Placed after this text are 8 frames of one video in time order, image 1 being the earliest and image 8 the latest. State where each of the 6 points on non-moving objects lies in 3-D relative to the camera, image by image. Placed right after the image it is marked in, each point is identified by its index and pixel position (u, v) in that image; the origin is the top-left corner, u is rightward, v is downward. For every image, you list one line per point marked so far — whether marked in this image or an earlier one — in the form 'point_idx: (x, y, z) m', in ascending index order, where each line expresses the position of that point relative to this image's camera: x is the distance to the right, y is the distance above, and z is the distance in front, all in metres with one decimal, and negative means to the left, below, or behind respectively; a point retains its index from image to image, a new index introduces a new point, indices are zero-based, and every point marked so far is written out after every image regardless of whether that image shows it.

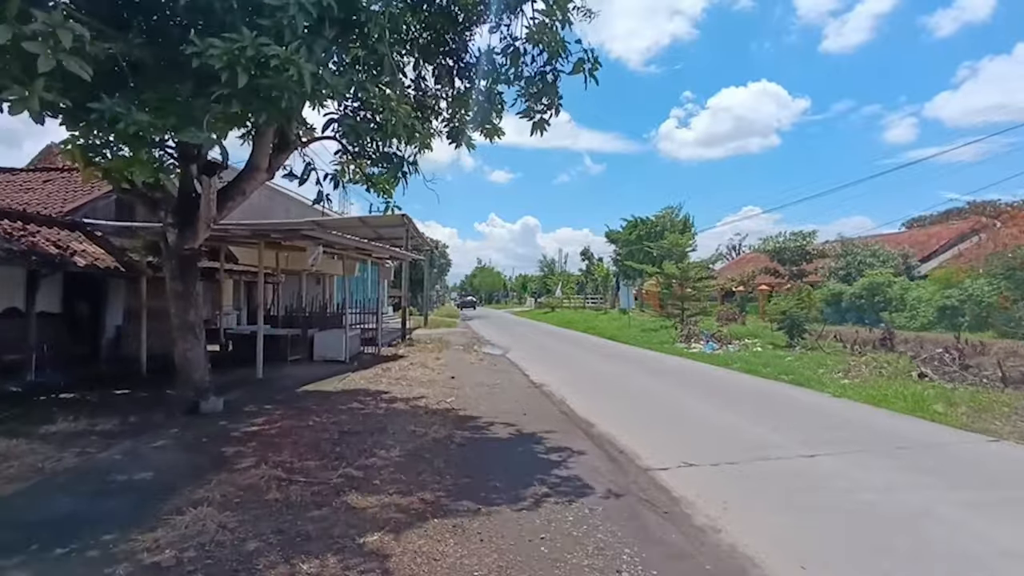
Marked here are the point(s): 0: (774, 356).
0: (+7.4, -1.9, +15.7) m
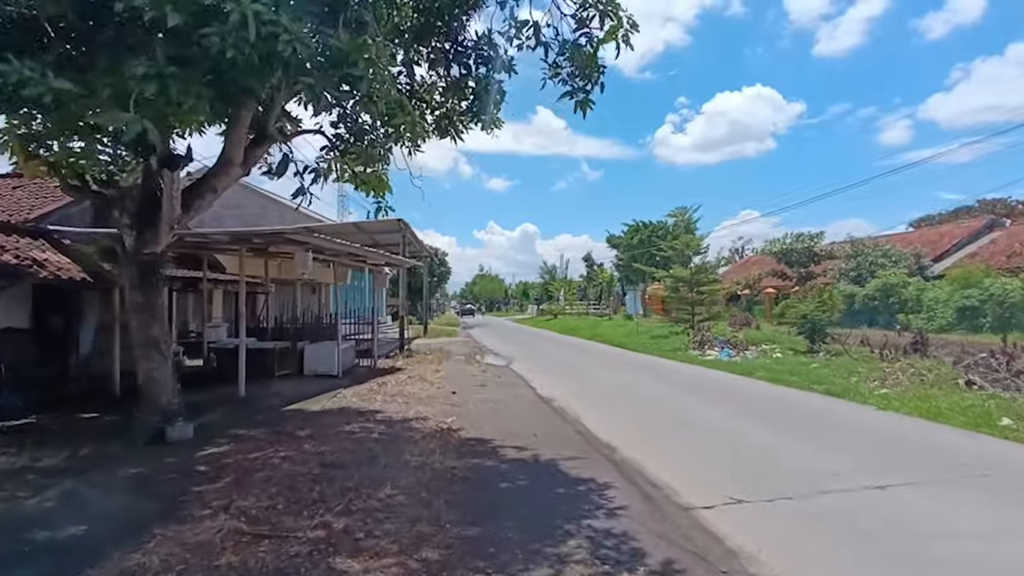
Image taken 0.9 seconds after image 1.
0: (+7.5, -2.0, +14.7) m
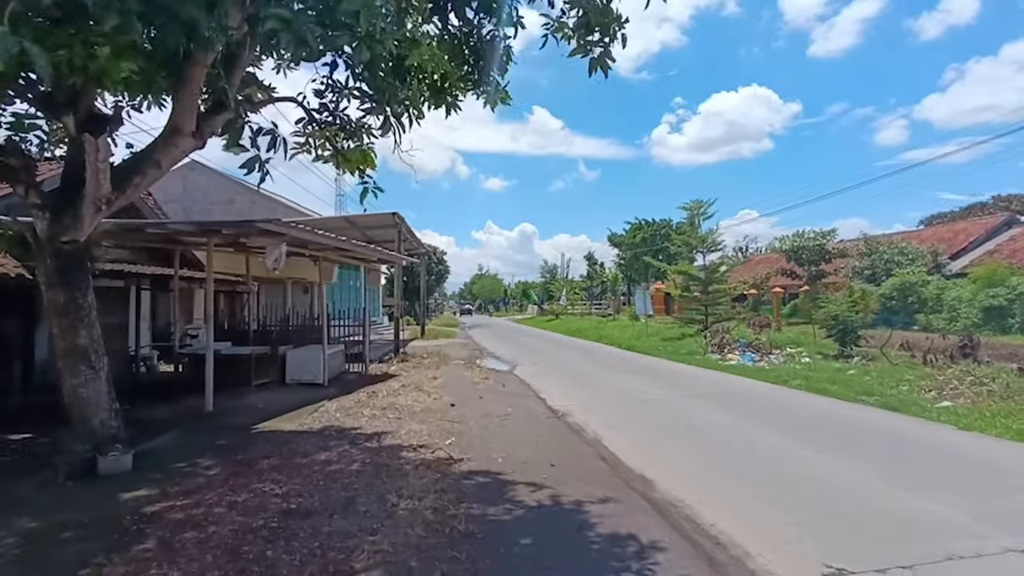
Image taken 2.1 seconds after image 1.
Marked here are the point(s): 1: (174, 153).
0: (+7.6, -1.9, +13.3) m
1: (-3.8, +1.5, +6.3) m
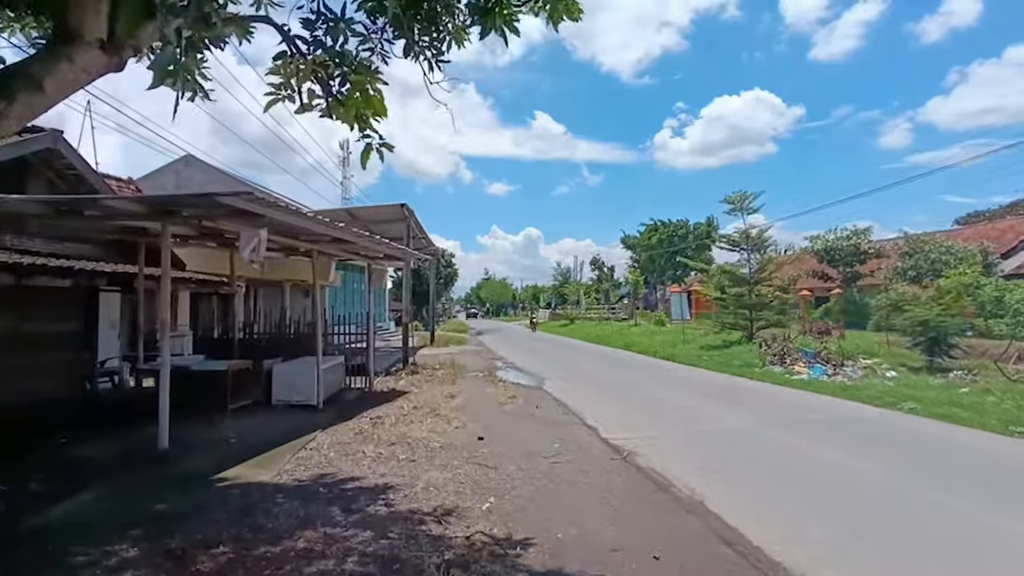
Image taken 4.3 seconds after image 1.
0: (+8.3, -1.9, +10.9) m
1: (-3.2, +1.6, +4.1) m
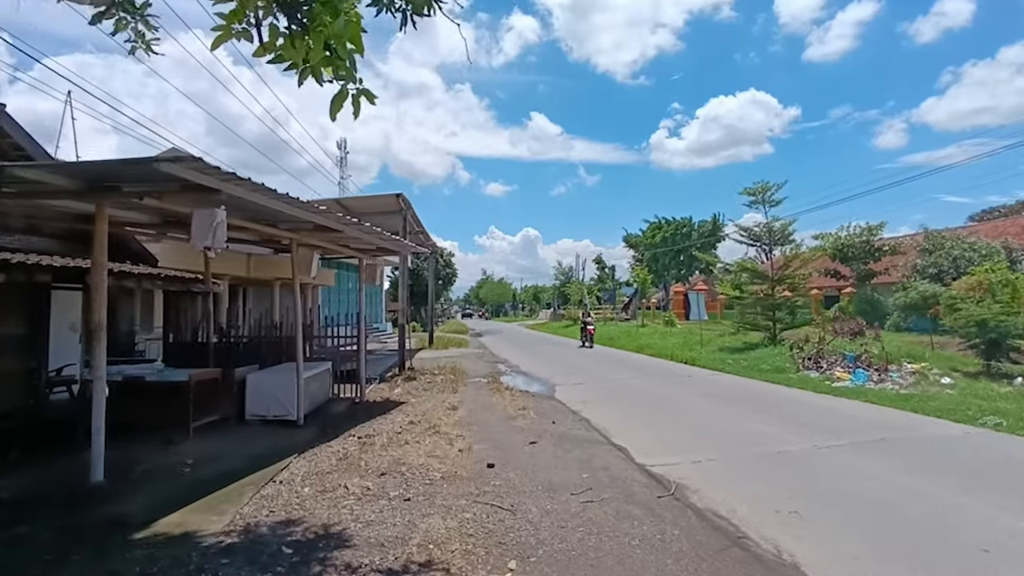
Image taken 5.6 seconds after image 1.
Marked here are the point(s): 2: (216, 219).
0: (+8.5, -1.9, +9.5) m
1: (-3.0, +1.6, +2.6) m
2: (-3.2, +0.7, +5.9) m
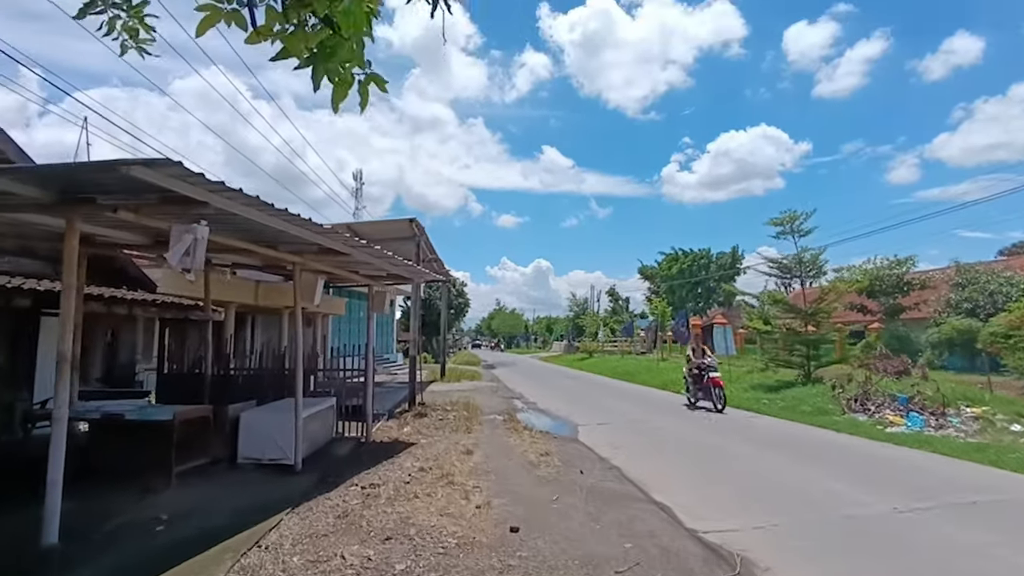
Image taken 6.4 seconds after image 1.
0: (+8.8, -2.4, +8.3) m
1: (-2.8, +1.6, +1.9) m
2: (-2.9, +0.5, +5.1) m
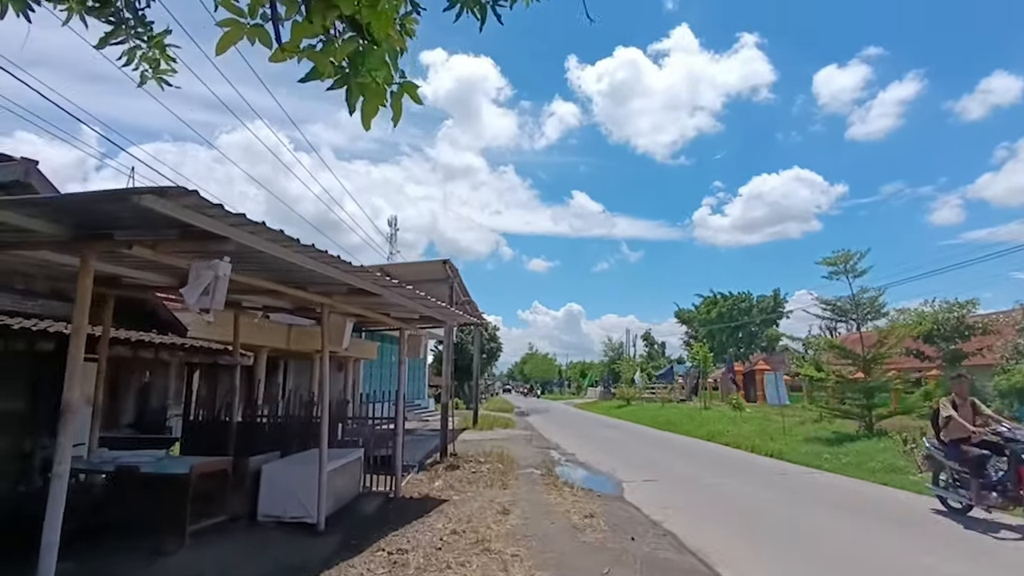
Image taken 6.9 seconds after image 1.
0: (+9.3, -3.0, +7.0) m
1: (-2.5, +1.5, +1.6) m
2: (-2.5, +0.1, +4.7) m
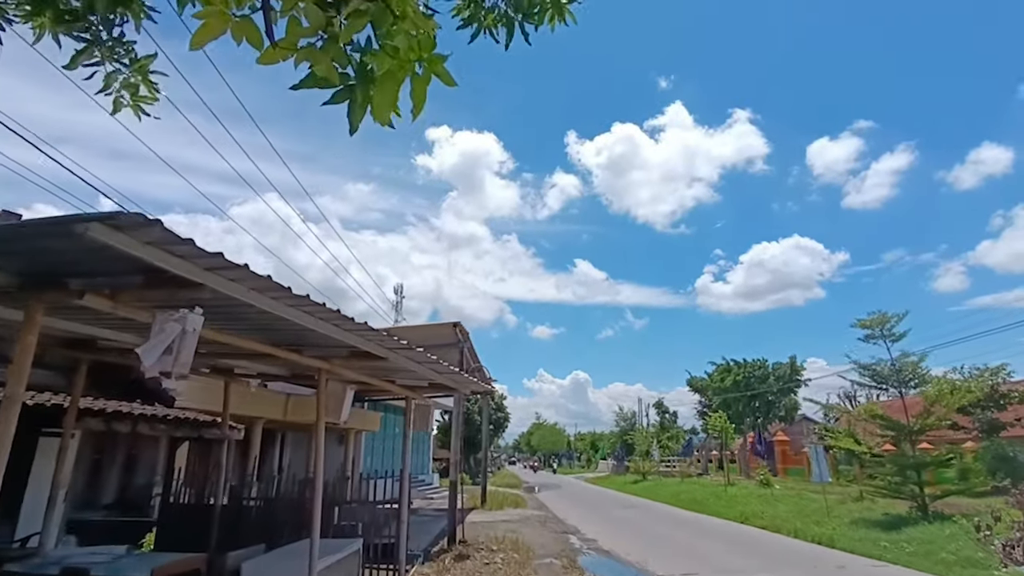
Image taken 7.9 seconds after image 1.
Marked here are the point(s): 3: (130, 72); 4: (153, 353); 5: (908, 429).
0: (+9.6, -3.6, +5.6) m
1: (-2.3, +1.4, +0.8) m
2: (-2.2, -0.3, +3.8) m
3: (-2.7, +1.6, +4.0) m
4: (-2.4, -0.5, +3.8) m
5: (+12.2, -4.4, +17.7) m
